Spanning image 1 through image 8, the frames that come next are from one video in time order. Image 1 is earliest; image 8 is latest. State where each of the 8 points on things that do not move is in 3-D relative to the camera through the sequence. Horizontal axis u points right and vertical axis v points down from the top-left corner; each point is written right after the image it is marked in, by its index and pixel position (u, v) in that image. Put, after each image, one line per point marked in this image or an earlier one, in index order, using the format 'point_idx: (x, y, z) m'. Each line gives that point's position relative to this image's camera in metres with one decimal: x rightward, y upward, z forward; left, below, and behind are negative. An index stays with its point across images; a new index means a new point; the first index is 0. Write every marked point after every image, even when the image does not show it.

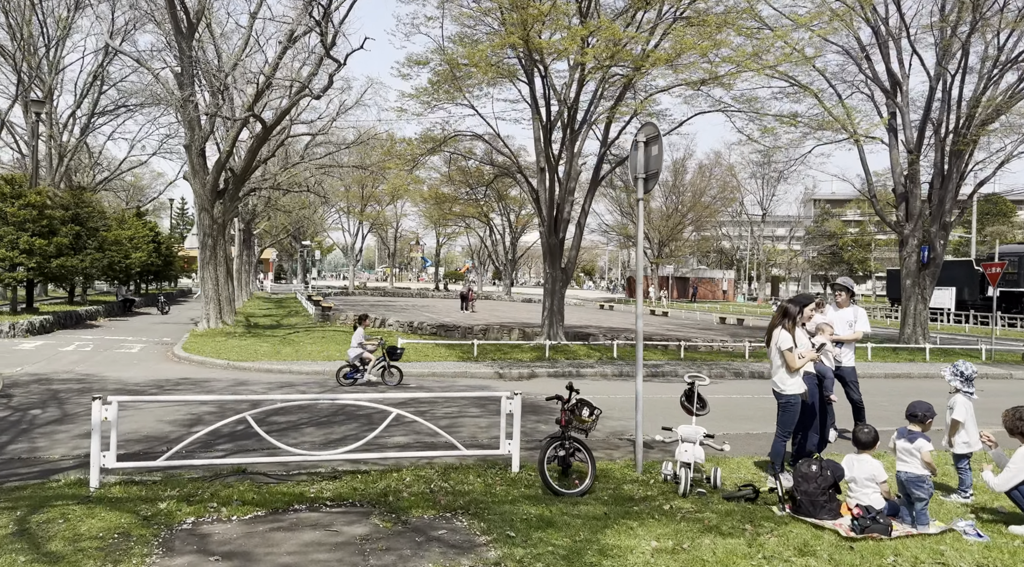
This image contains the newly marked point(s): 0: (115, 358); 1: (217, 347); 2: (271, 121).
0: (-7.4, -1.4, +16.1) m
1: (-6.1, -1.3, +17.8) m
2: (-5.5, +3.8, +19.8) m
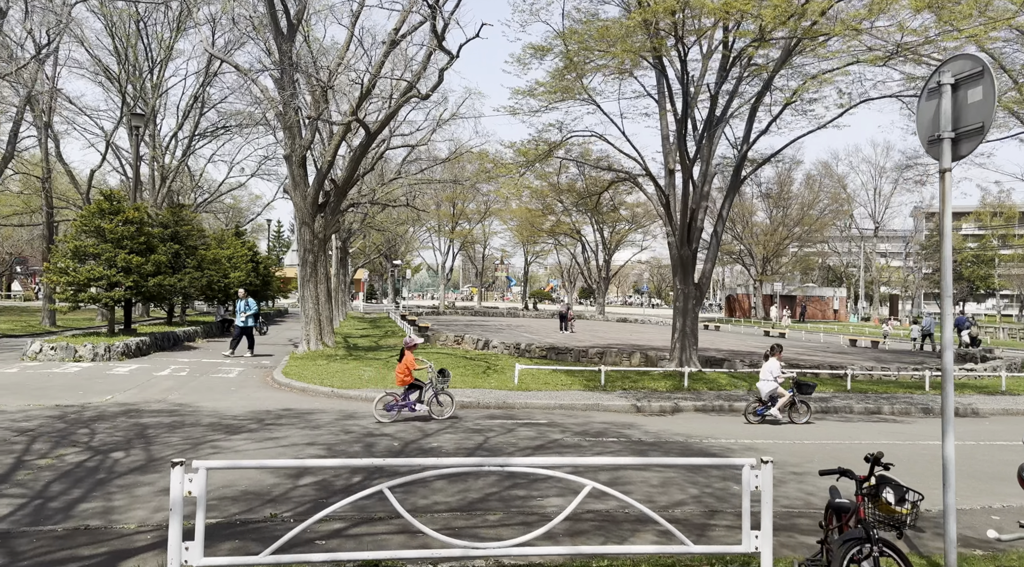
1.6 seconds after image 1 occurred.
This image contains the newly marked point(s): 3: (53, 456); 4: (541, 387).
0: (-5.1, -1.7, +14.8) m
1: (-3.7, -1.7, +16.5) m
2: (-2.9, +3.4, +18.4) m
3: (-4.3, -1.6, +8.1) m
4: (+0.6, -1.8, +14.8) m
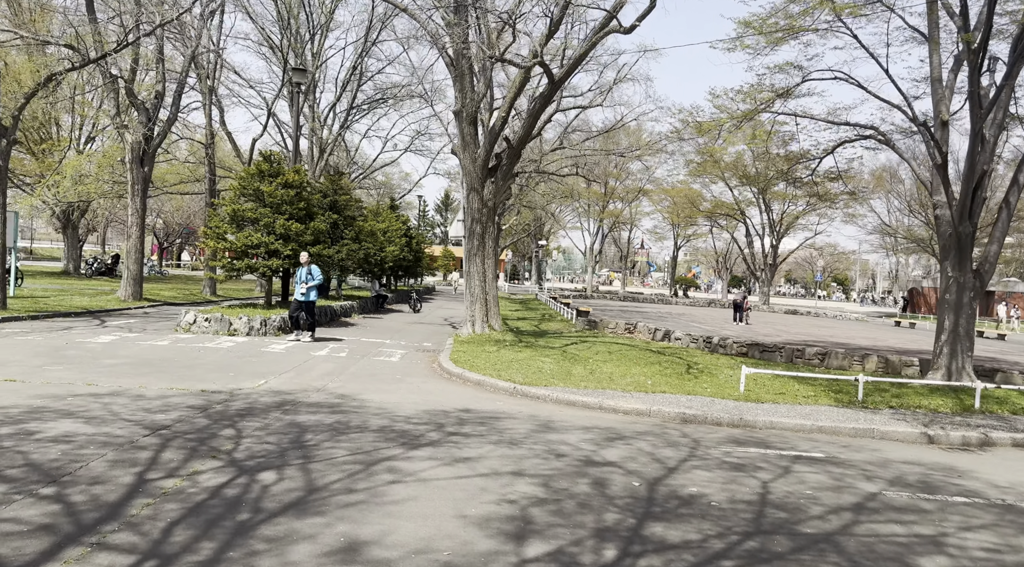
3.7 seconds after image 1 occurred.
0: (-2.0, -1.3, +12.8) m
1: (-0.3, -1.2, +14.1) m
2: (+0.9, +3.8, +15.8) m
3: (-2.3, -1.3, +6.0) m
4: (+3.6, -1.6, +11.8) m
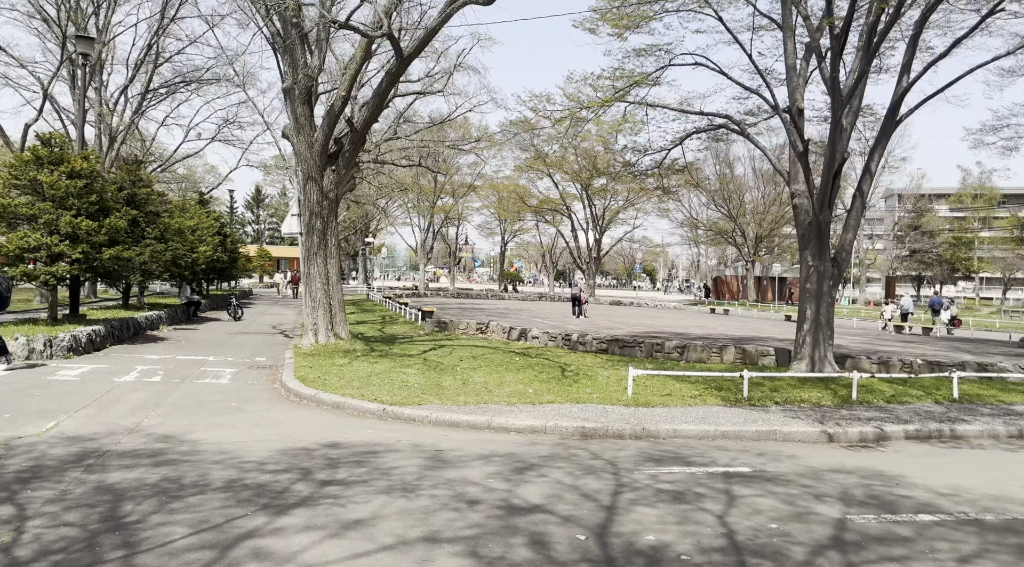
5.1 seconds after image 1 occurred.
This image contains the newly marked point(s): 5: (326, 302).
0: (-3.8, -1.4, +10.7) m
1: (-2.4, -1.3, +12.4) m
2: (-1.7, +3.8, +14.2) m
3: (-2.6, -1.4, +4.0) m
4: (+2.0, -1.5, +10.9) m
5: (-3.4, -0.3, +15.8) m
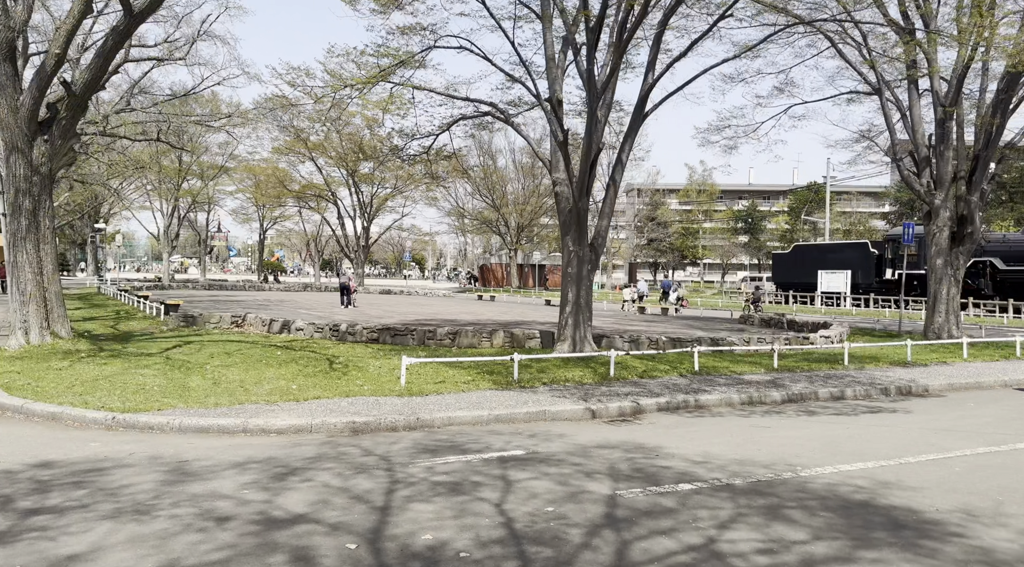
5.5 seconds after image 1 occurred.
0: (-6.3, -1.4, +8.9) m
1: (-5.4, -1.2, +10.8) m
2: (-5.4, +3.9, +12.8) m
3: (-3.5, -1.4, +2.7) m
4: (-0.9, -1.3, +10.6) m
5: (-7.4, -0.3, +13.9) m
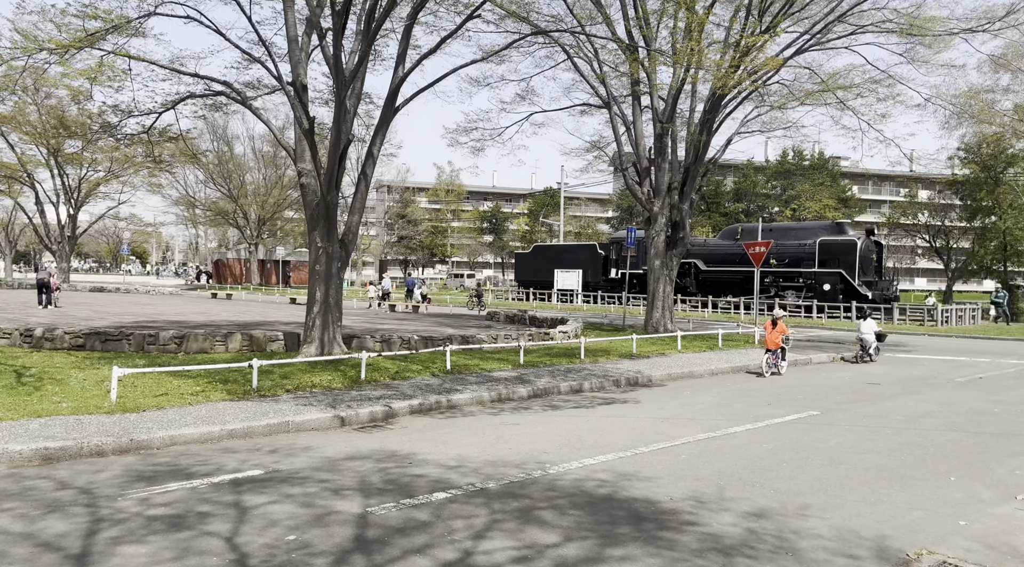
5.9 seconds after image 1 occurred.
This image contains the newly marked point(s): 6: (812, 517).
0: (-8.5, -1.3, +6.2) m
1: (-8.2, -1.2, +8.3) m
2: (-8.7, +3.9, +10.1) m
3: (-4.0, -1.4, +1.1) m
4: (-3.7, -1.3, +9.3) m
5: (-10.9, -0.2, +10.7) m
6: (+3.7, -2.9, +10.9) m
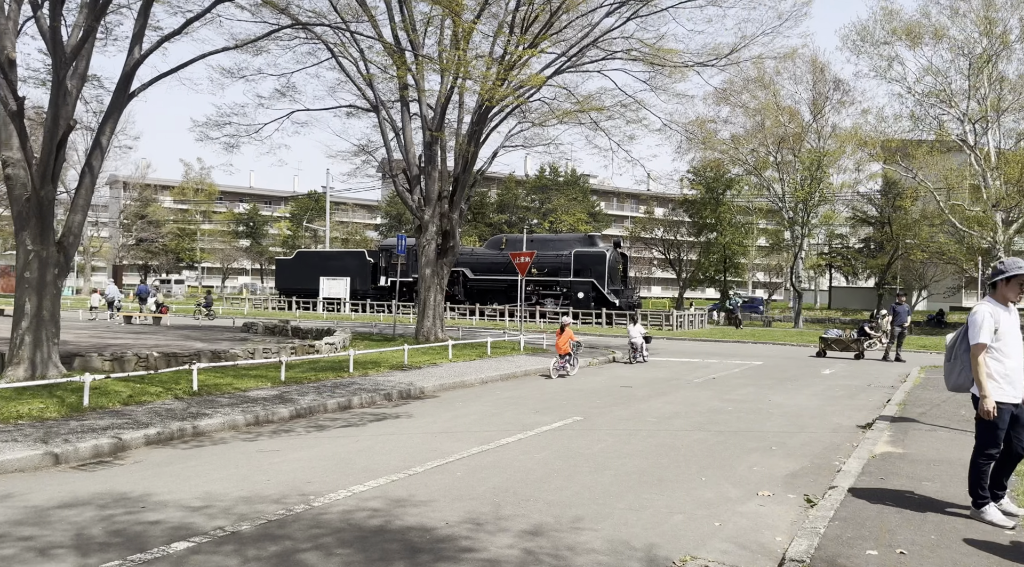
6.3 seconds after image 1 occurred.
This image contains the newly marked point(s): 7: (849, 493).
0: (-9.6, -1.4, +2.8) m
1: (-9.9, -1.2, +4.9) m
2: (-10.8, +3.9, +6.6) m
3: (-3.9, -1.4, -0.9) m
4: (-5.9, -1.3, +7.1) m
5: (-13.2, -0.3, +6.5) m
6: (+0.9, -3.0, +10.5) m
7: (+5.3, -3.3, +13.5) m
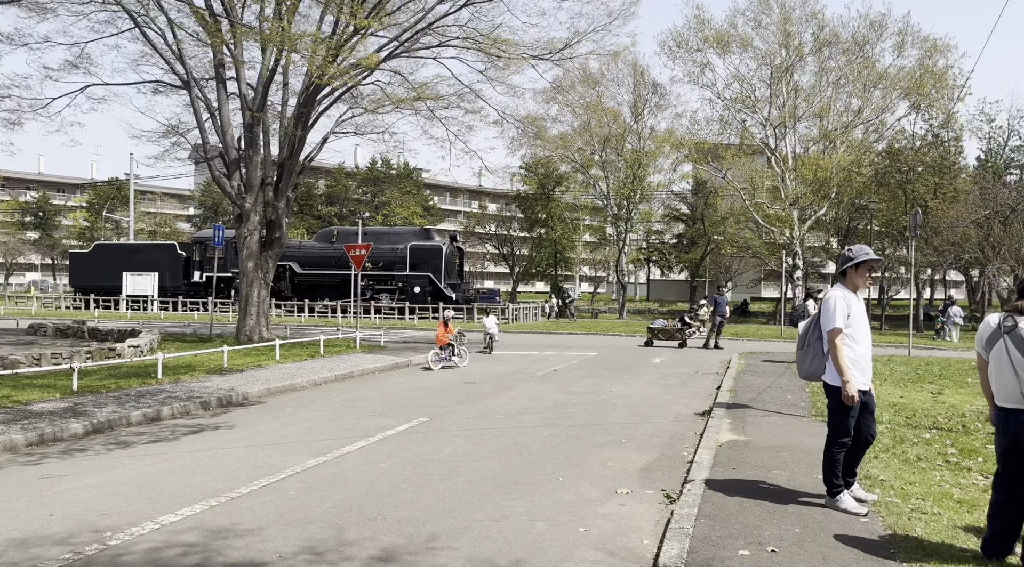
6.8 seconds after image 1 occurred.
0: (-9.5, -1.4, -0.4) m
1: (-10.2, -1.2, +1.6) m
2: (-11.5, +3.9, +3.1) m
3: (-3.2, -1.4, -2.9) m
4: (-6.7, -1.3, +4.6) m
5: (-13.8, -0.3, +2.6) m
6: (-0.7, -2.9, +9.3) m
7: (+2.9, -3.1, +13.1) m
